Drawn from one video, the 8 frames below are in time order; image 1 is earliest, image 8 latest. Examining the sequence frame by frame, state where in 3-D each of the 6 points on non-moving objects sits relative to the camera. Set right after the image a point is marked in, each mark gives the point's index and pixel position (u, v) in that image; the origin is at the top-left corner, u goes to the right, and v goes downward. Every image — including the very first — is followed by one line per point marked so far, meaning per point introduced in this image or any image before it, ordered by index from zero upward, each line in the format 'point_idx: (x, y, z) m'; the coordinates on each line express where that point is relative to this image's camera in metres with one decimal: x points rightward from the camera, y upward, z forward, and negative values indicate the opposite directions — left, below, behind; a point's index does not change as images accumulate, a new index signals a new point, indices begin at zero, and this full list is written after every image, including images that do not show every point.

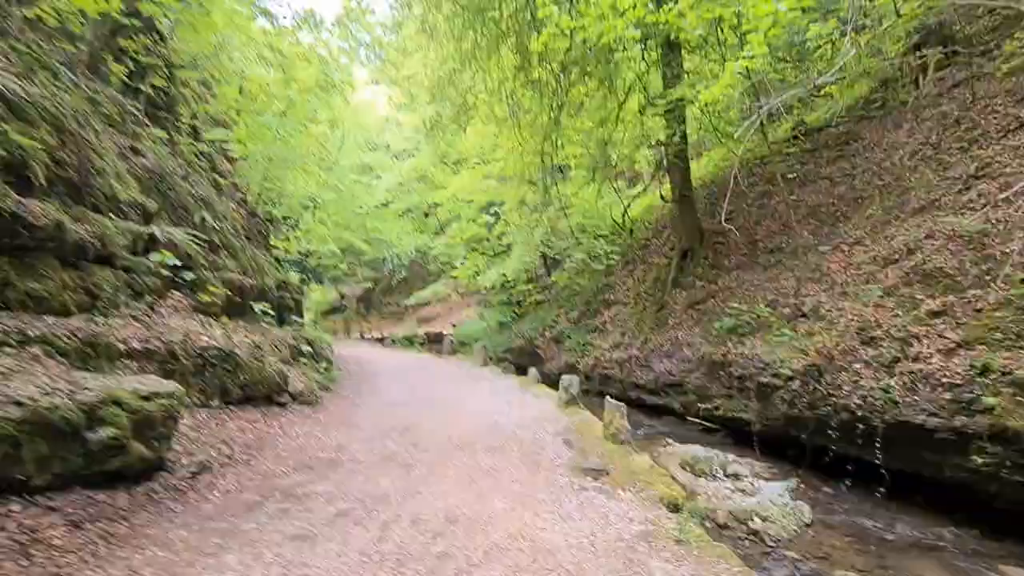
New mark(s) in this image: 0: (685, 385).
0: (+3.6, -2.0, +10.1) m
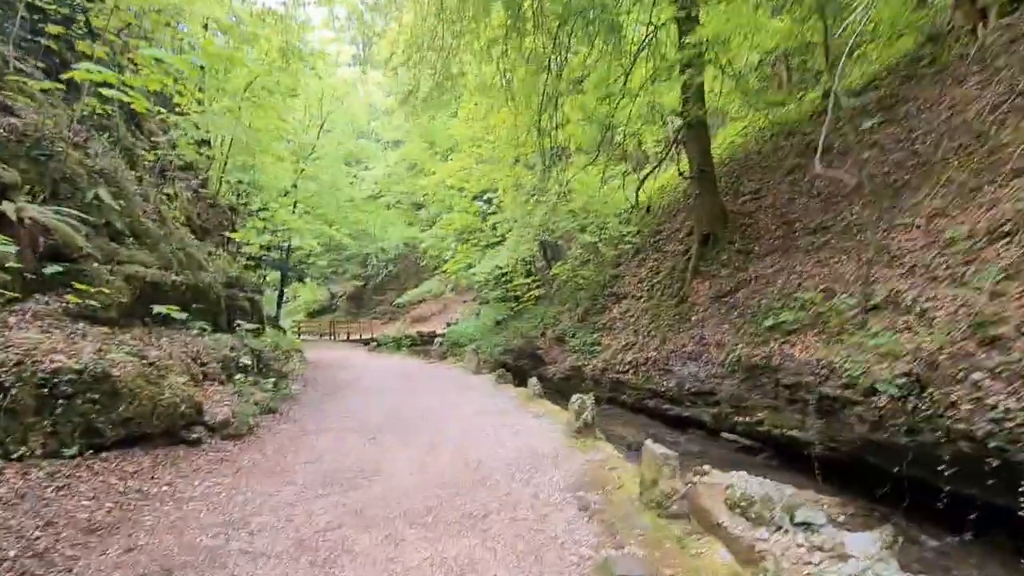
0: (+3.5, -1.8, +8.4) m
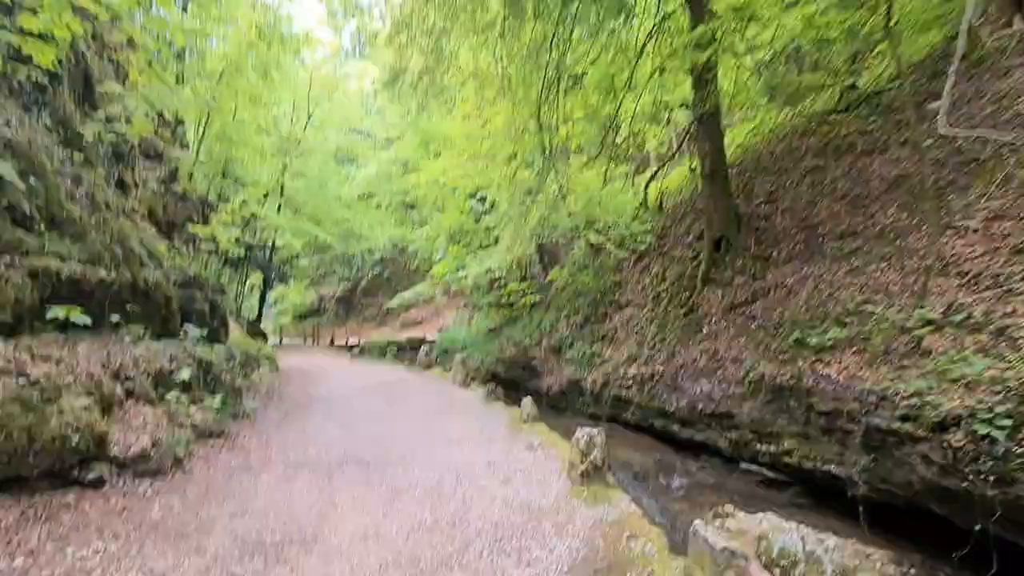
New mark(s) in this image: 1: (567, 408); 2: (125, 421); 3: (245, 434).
0: (+3.4, -2.0, +7.4) m
1: (+1.3, -2.8, +11.6) m
2: (-3.8, -1.3, +4.8) m
3: (-3.4, -1.8, +6.2) m
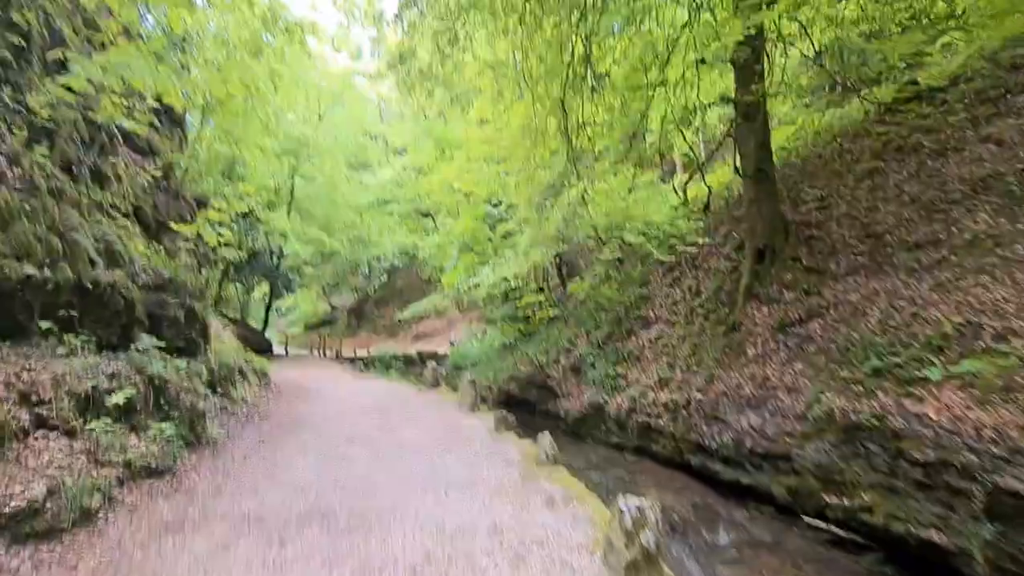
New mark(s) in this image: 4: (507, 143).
0: (+3.5, -2.2, +6.2) m
1: (+1.5, -3.1, +10.3) m
2: (-3.7, -1.3, +3.8) m
3: (-3.2, -1.9, +5.1) m
4: (-0.1, +3.7, +12.2) m
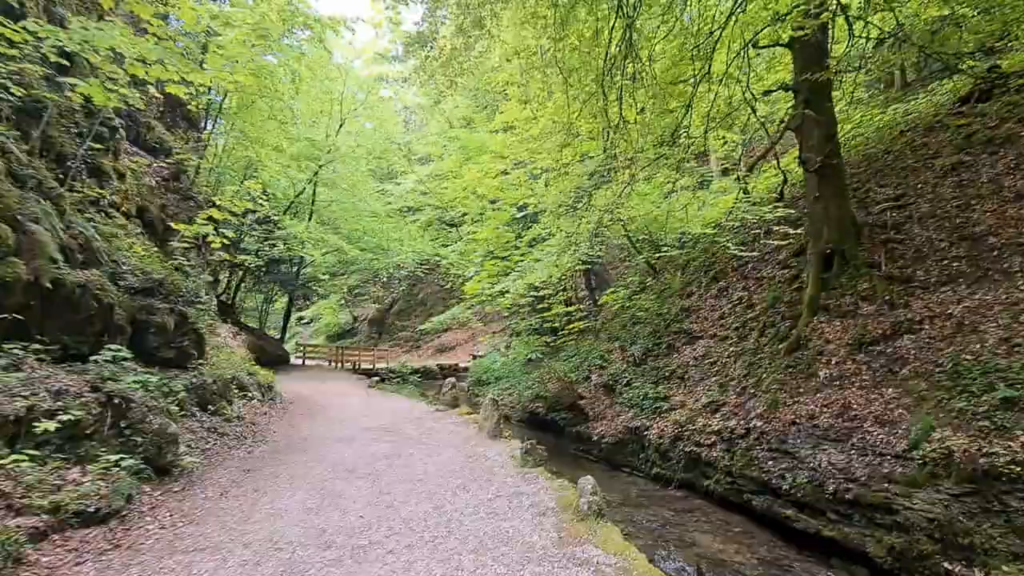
0: (+3.9, -2.2, +4.9) m
1: (+2.1, -3.3, +9.1) m
2: (-3.4, -1.2, +2.9) m
3: (-3.0, -1.9, +4.2) m
4: (+0.5, +3.4, +11.3) m
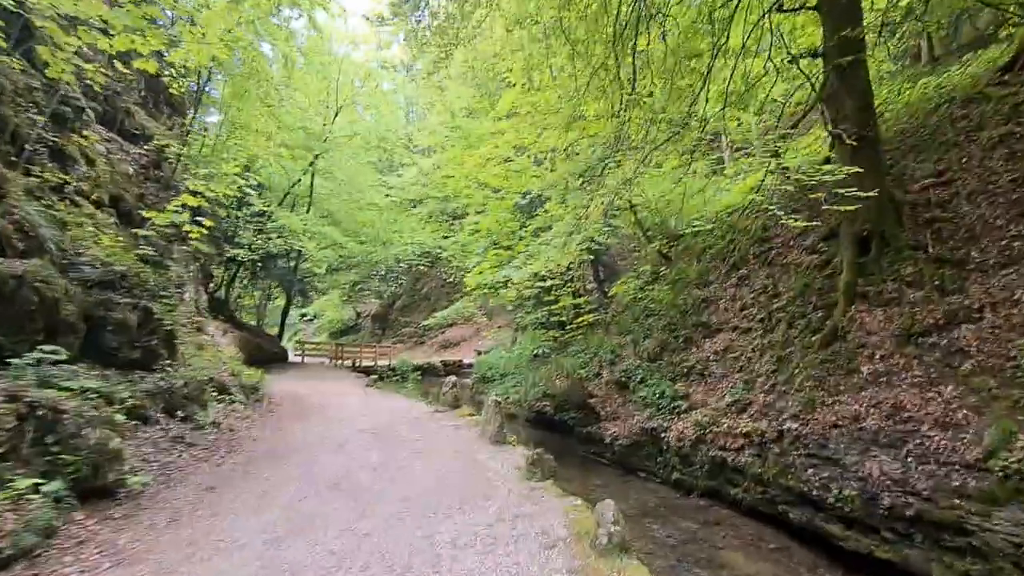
0: (+3.9, -2.1, +4.2) m
1: (+2.2, -3.1, +8.4) m
2: (-3.4, -1.2, +2.2) m
3: (-2.9, -1.8, +3.5) m
4: (+0.6, +3.6, +10.5) m
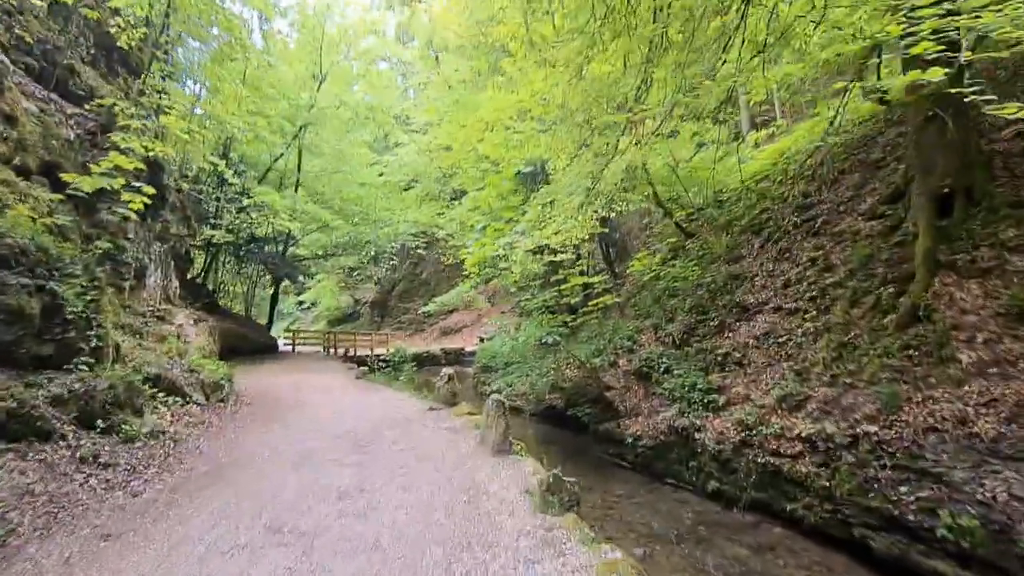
0: (+4.0, -1.8, +2.9) m
1: (+2.3, -2.7, +7.2) m
2: (-3.4, -1.1, +1.0) m
3: (-2.9, -1.6, +2.3) m
4: (+0.6, +4.0, +9.1) m
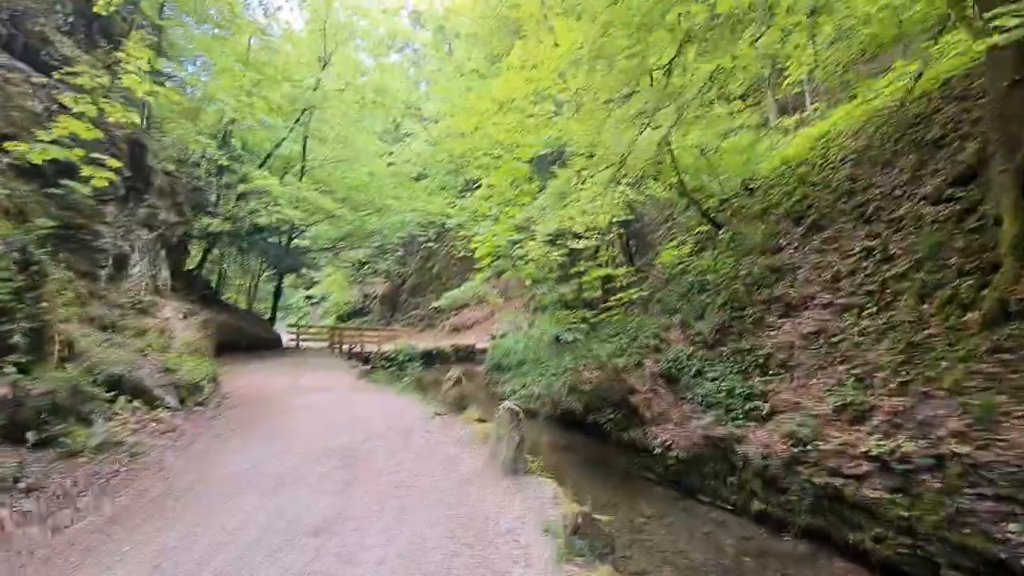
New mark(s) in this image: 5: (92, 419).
0: (+4.1, -1.8, +2.0) m
1: (+2.4, -2.6, +6.3) m
2: (-3.3, -1.0, +0.2) m
3: (-2.8, -1.6, +1.5) m
4: (+0.9, +4.2, +8.3) m
5: (-3.9, -1.3, +4.8) m
